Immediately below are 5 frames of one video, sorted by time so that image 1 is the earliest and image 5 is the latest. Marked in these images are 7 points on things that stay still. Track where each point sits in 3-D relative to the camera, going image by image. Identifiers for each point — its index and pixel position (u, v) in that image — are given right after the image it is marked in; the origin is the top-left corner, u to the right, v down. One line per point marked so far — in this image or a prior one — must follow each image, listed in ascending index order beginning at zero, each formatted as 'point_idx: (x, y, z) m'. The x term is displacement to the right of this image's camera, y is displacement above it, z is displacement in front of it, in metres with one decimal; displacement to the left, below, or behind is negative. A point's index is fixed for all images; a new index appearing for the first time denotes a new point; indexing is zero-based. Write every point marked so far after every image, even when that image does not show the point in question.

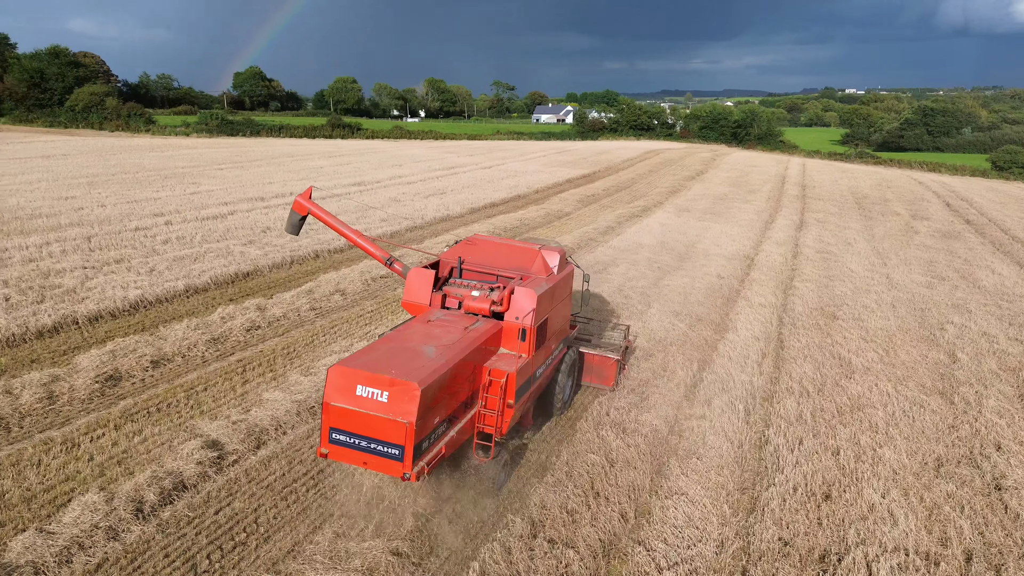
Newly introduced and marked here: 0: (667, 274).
0: (+2.5, +0.3, +12.6) m
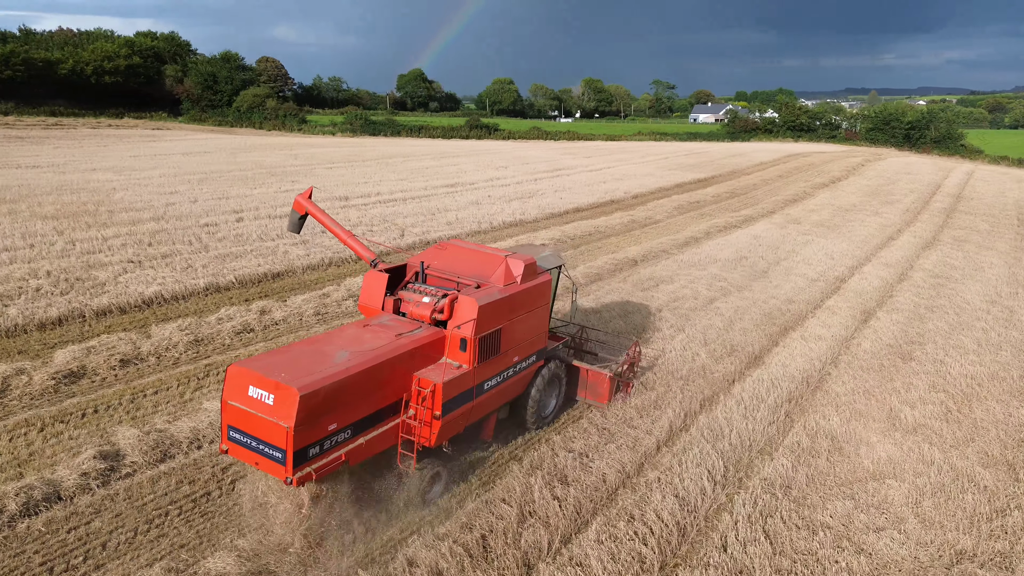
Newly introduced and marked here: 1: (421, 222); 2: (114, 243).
0: (+3.2, -0.1, +11.3) m
1: (-2.0, +1.3, +15.1) m
2: (-6.5, +0.7, +11.9) m
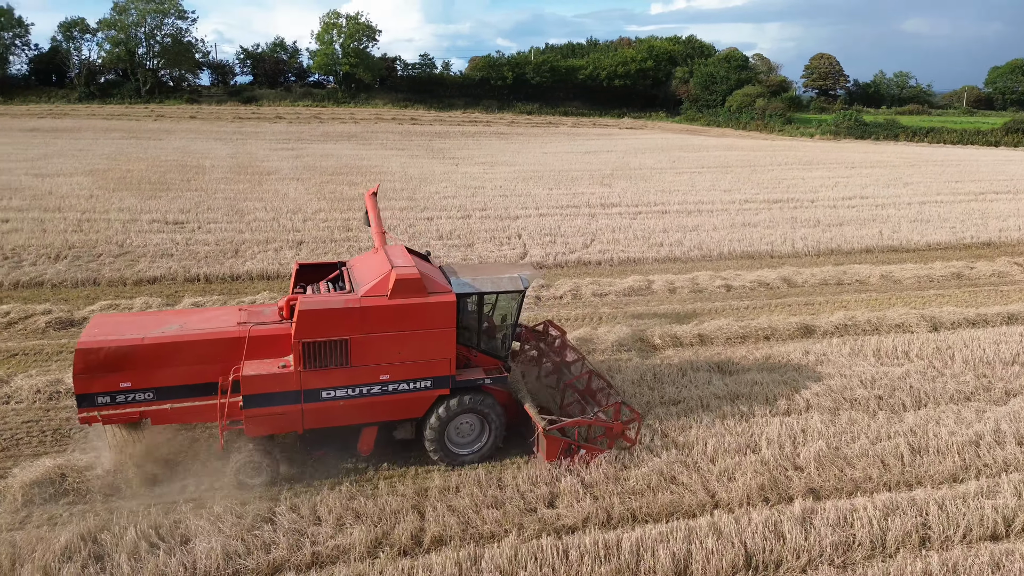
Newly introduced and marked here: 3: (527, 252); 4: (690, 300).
0: (+3.1, -1.1, +7.2) m
1: (+2.0, +0.9, +13.3) m
2: (-3.5, +1.2, +13.9) m
3: (+0.2, +0.6, +12.3) m
4: (+2.5, -0.2, +10.5) m
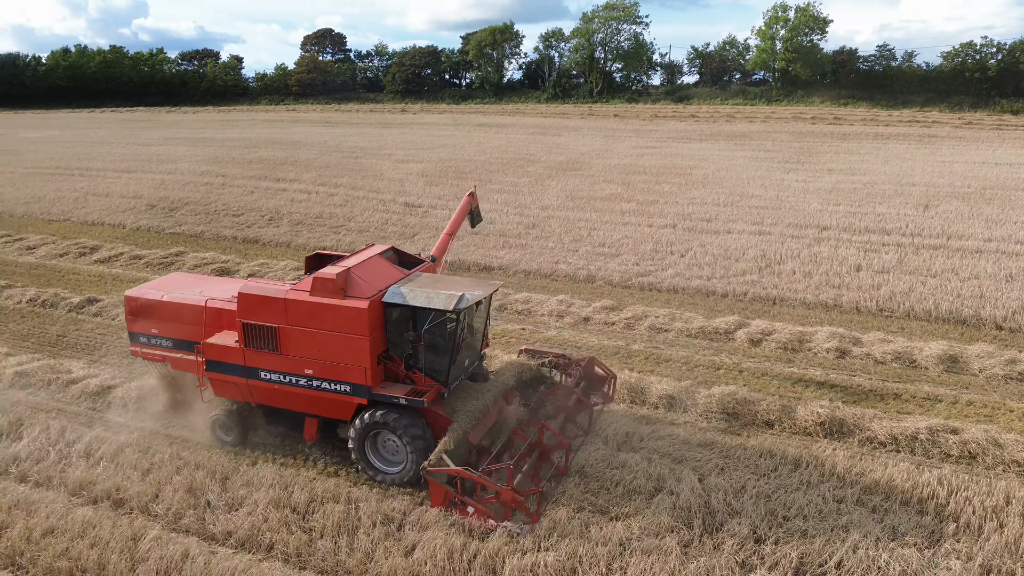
0: (+1.1, -1.6, +5.2) m
1: (+4.1, +0.2, +10.7) m
2: (+0.1, +1.3, +14.3) m
3: (+2.1, +0.2, +10.9) m
4: (+2.8, -0.8, +8.1) m
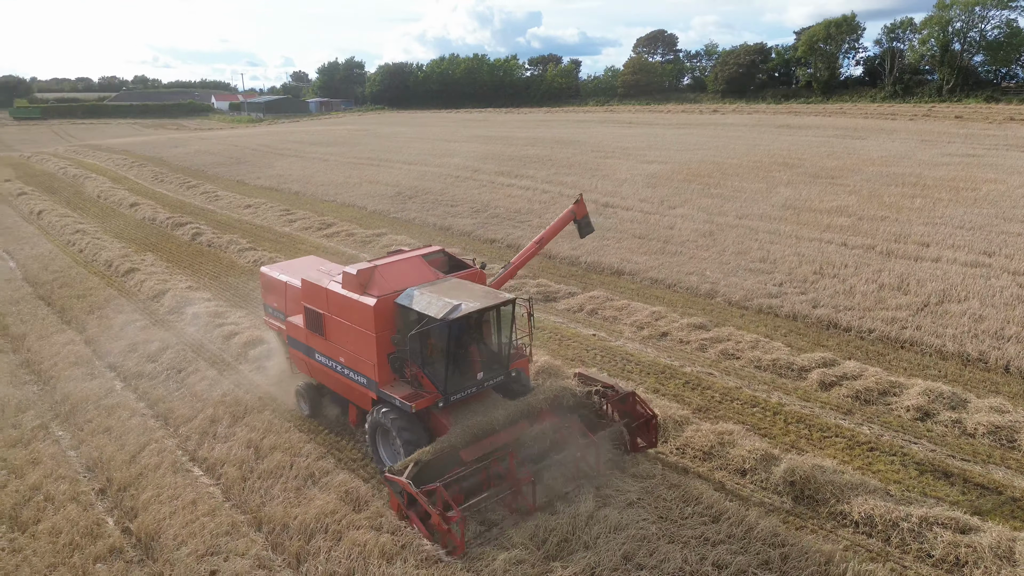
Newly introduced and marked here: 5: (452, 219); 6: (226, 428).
0: (+0.1, -1.7, +5.0) m
1: (+5.4, -0.3, +8.6) m
2: (+3.5, +1.1, +13.7) m
3: (+3.7, -0.1, +9.7) m
4: (+2.9, -1.1, +7.0) m
5: (-1.3, +1.4, +15.4) m
6: (-2.7, -1.3, +6.9) m
